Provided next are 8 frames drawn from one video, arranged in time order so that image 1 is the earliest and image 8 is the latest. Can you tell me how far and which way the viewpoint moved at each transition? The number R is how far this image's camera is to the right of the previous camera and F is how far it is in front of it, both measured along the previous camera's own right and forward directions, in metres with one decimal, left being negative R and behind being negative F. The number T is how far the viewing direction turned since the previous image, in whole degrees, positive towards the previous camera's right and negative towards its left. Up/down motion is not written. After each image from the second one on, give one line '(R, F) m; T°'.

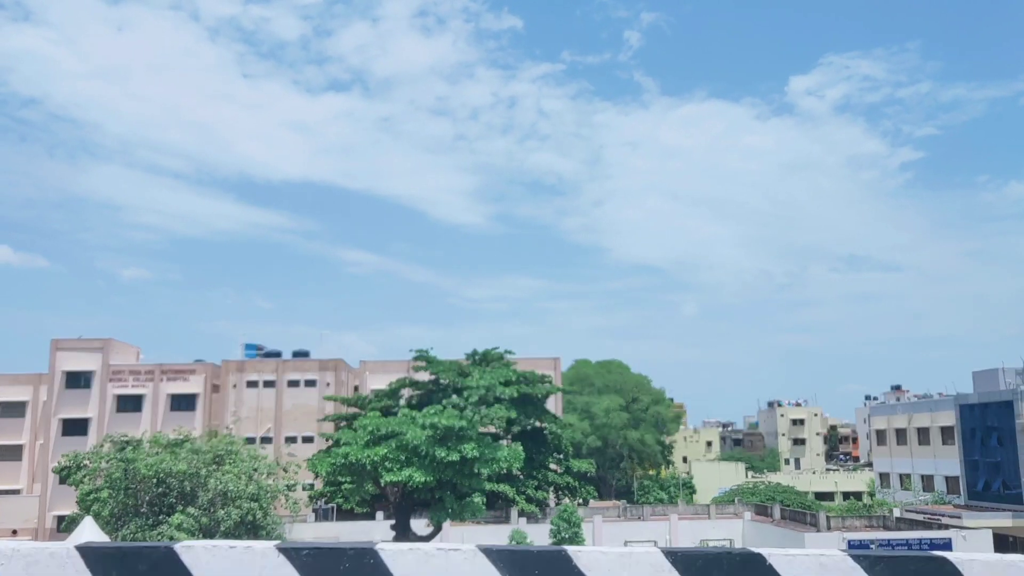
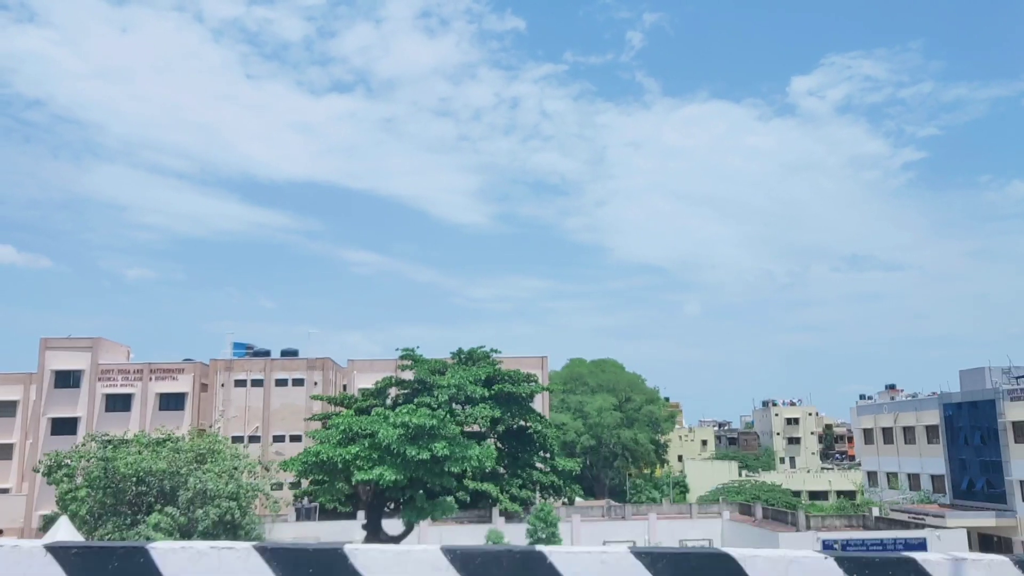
(+0.7, 0.0) m; 0°
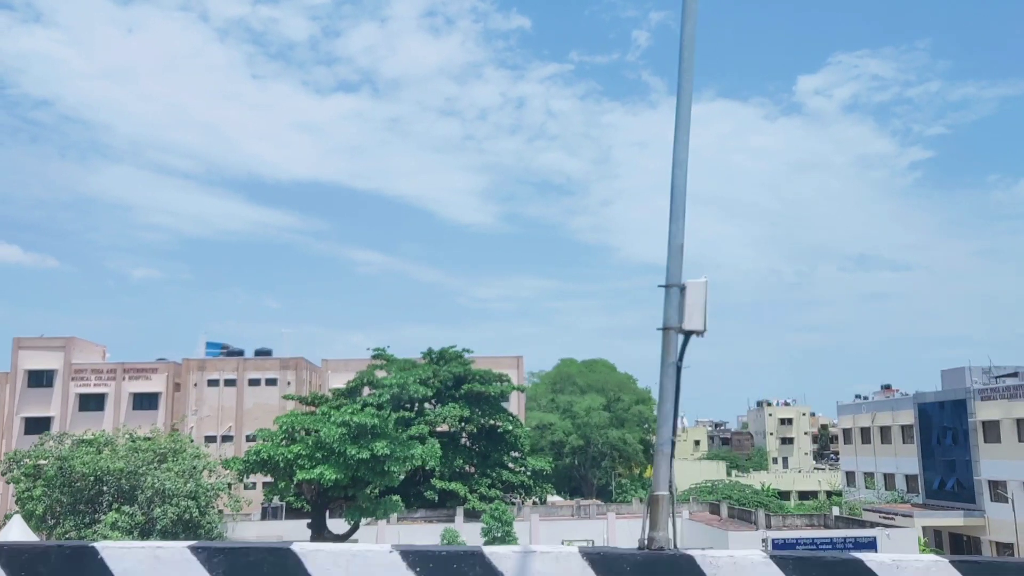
(+1.5, +0.1) m; 0°
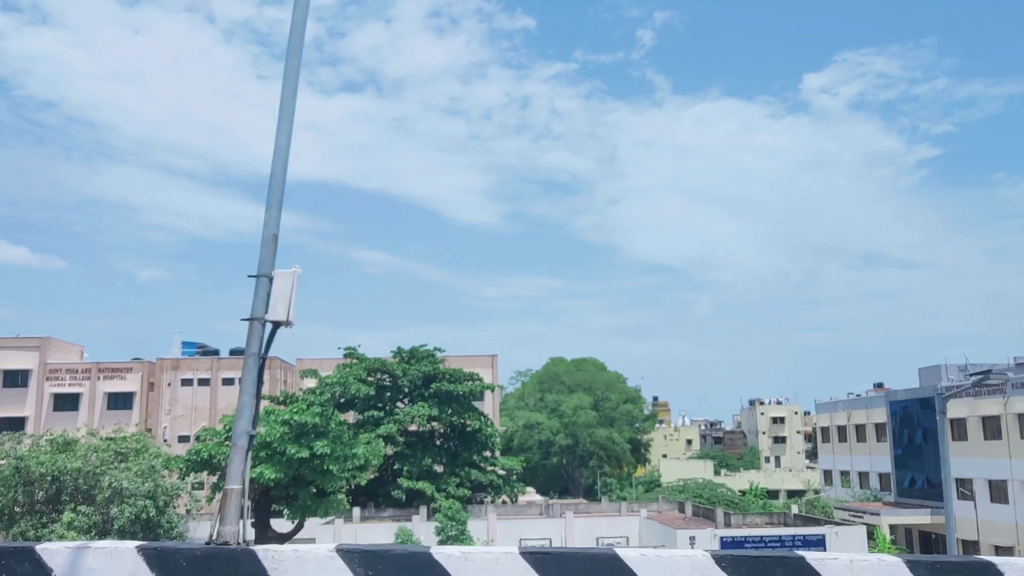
(+1.5, +0.1) m; 0°
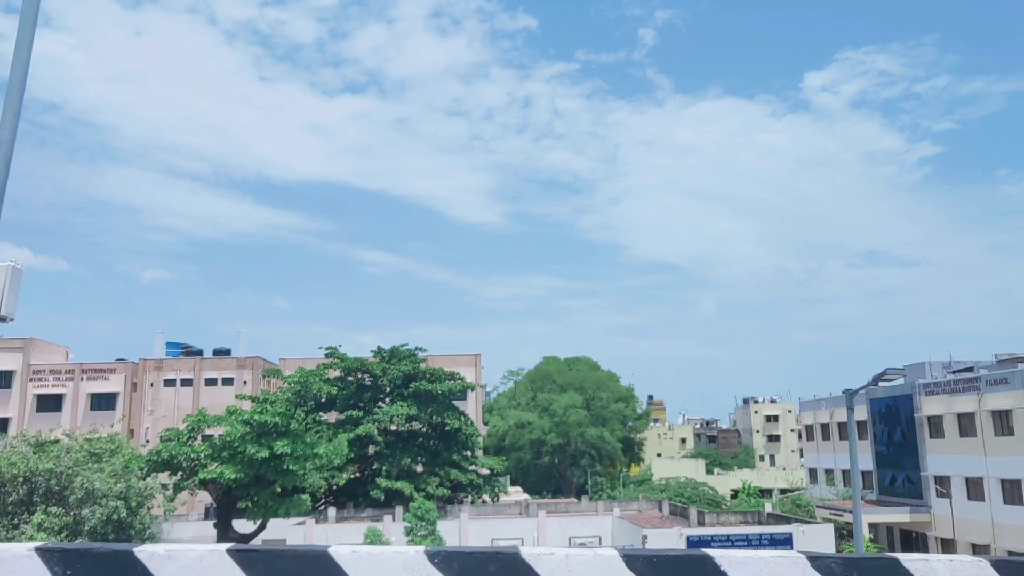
(+1.0, +0.1) m; 0°
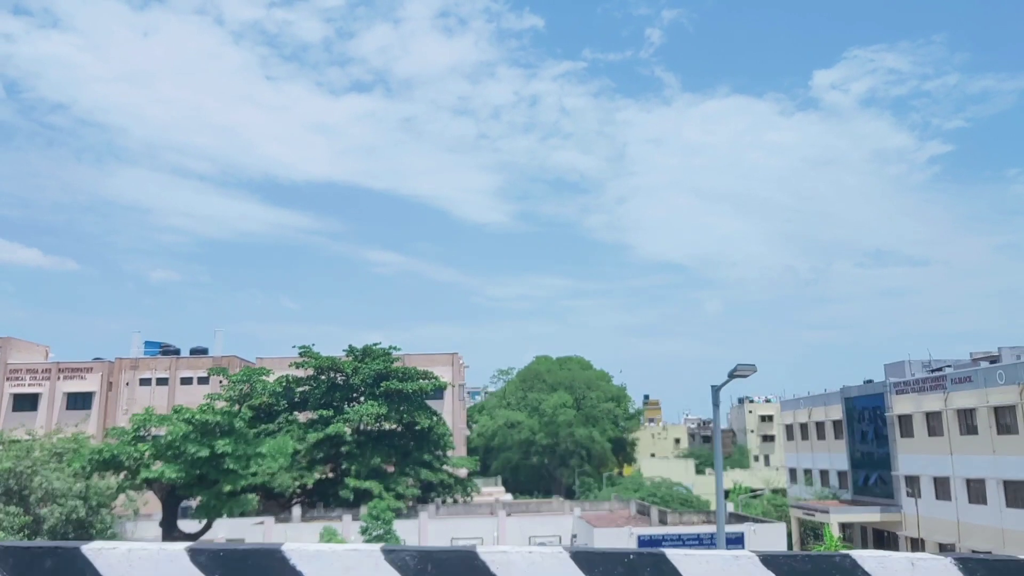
(+1.4, +0.1) m; 0°
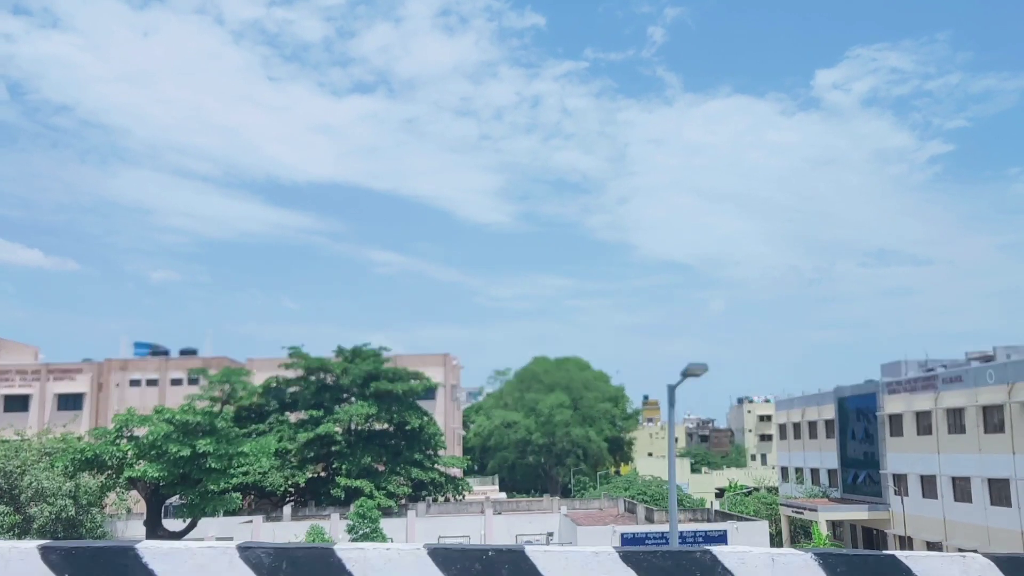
(+0.5, 0.0) m; 0°
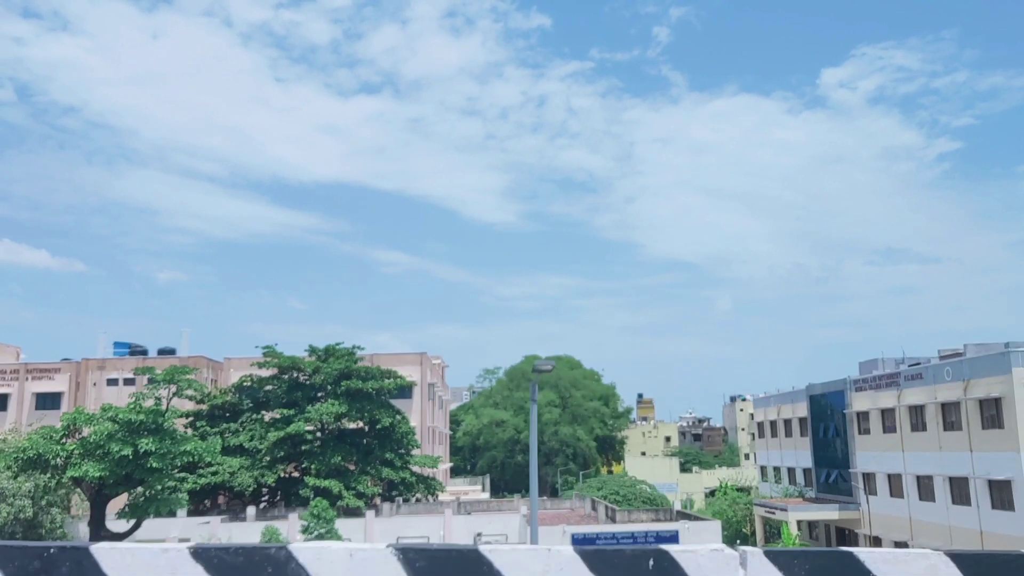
(+1.4, +0.2) m; 0°
